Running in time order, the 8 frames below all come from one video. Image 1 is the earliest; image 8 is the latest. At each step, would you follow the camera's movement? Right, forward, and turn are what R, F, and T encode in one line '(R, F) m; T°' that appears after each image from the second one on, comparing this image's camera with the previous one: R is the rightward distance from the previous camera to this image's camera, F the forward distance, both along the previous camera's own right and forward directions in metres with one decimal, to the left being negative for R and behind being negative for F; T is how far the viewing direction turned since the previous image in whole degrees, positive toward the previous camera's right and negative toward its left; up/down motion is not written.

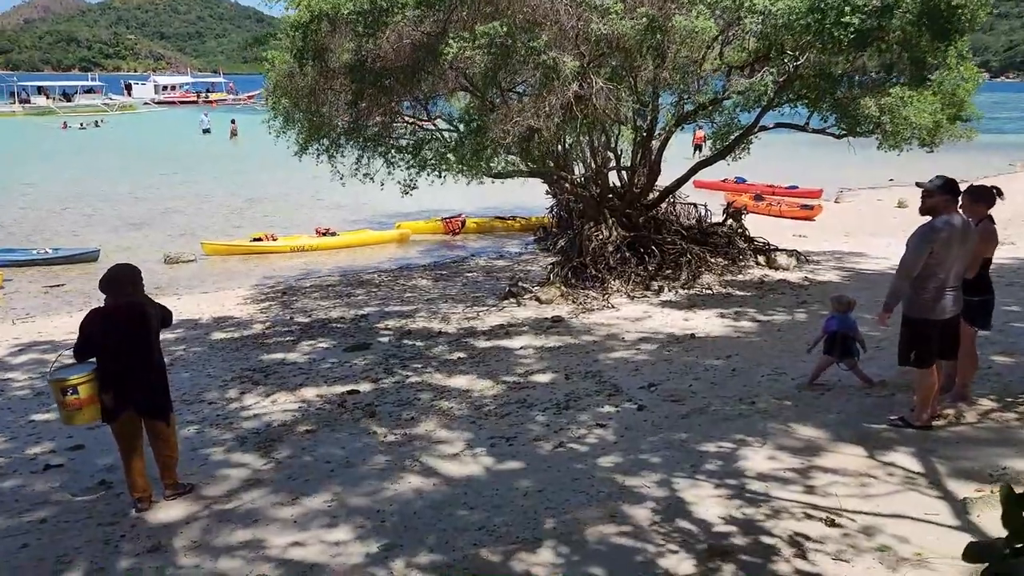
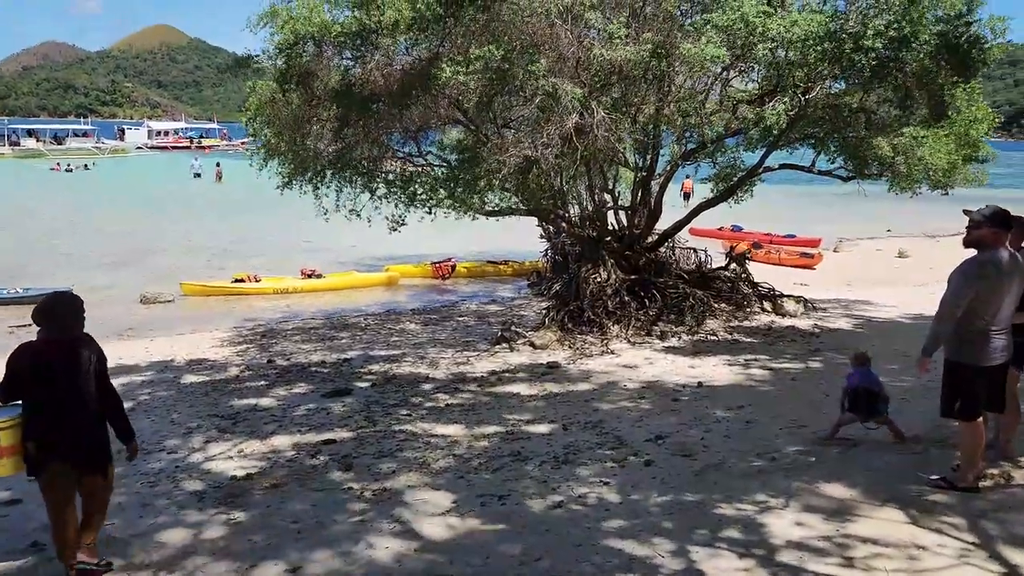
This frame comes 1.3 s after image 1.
(0.0, +0.7) m; +1°
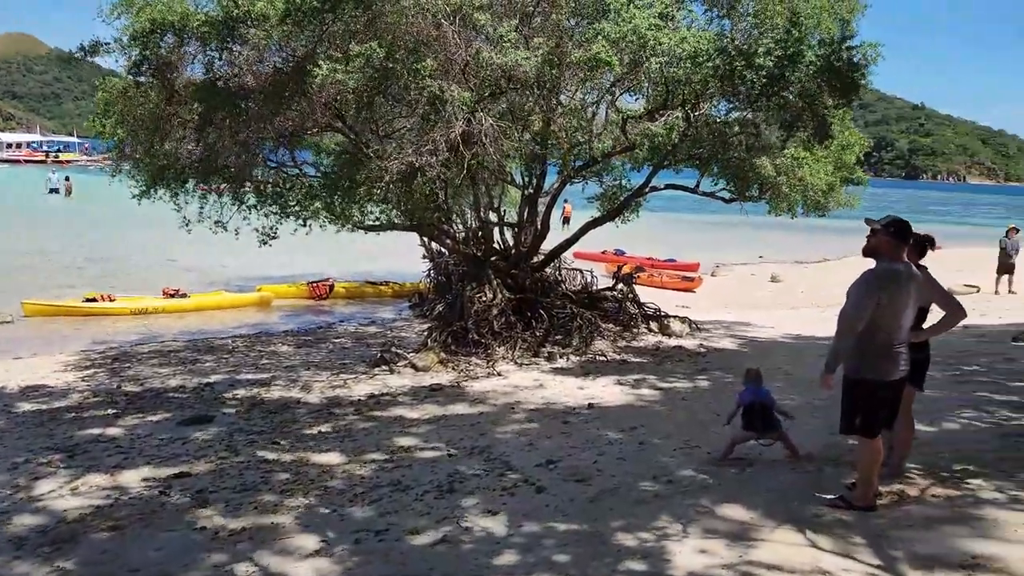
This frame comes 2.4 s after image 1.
(0.0, +0.5) m; +8°
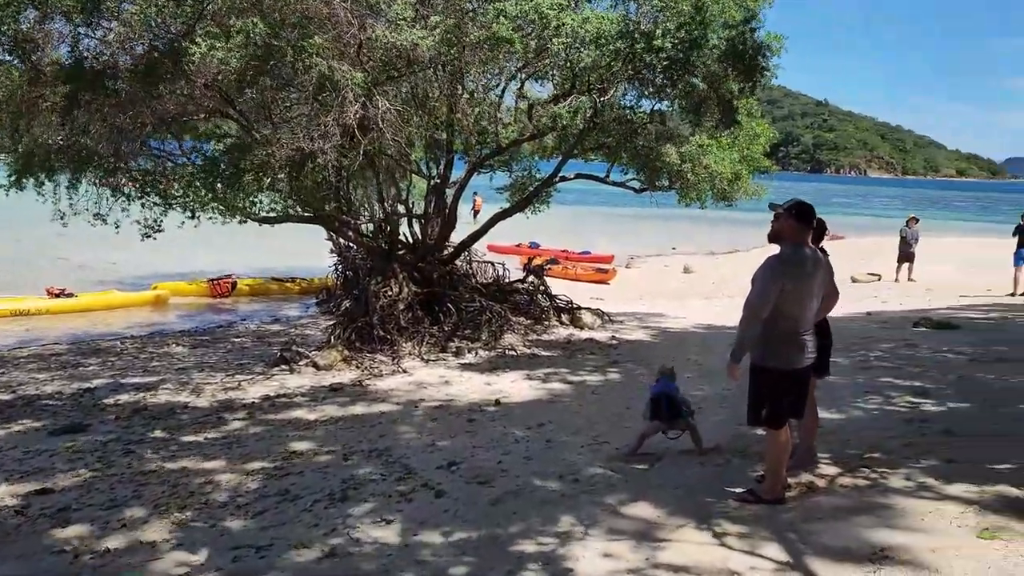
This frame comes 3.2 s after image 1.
(+0.2, +0.3) m; +5°
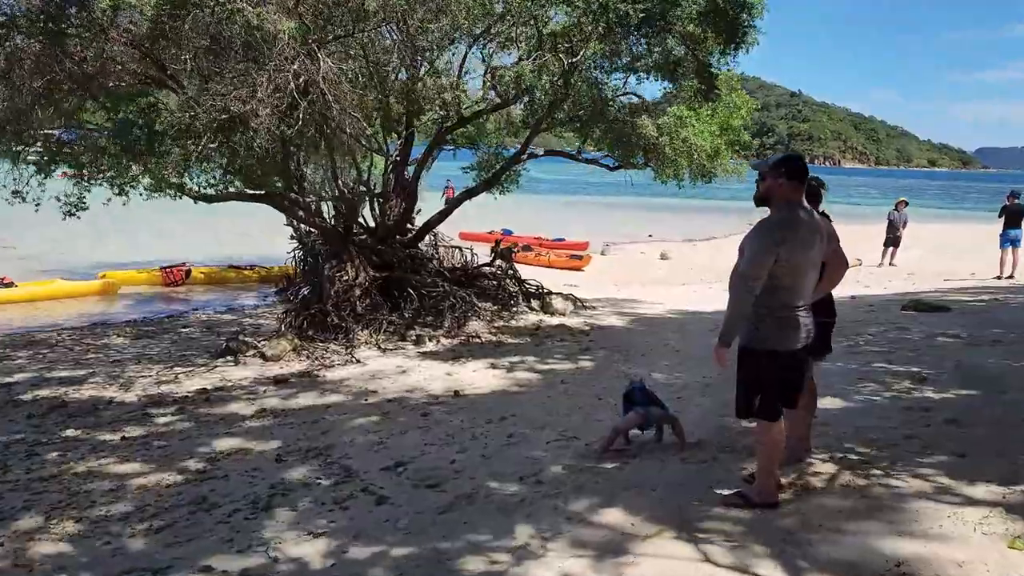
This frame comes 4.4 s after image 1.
(+0.2, +0.7) m; +2°
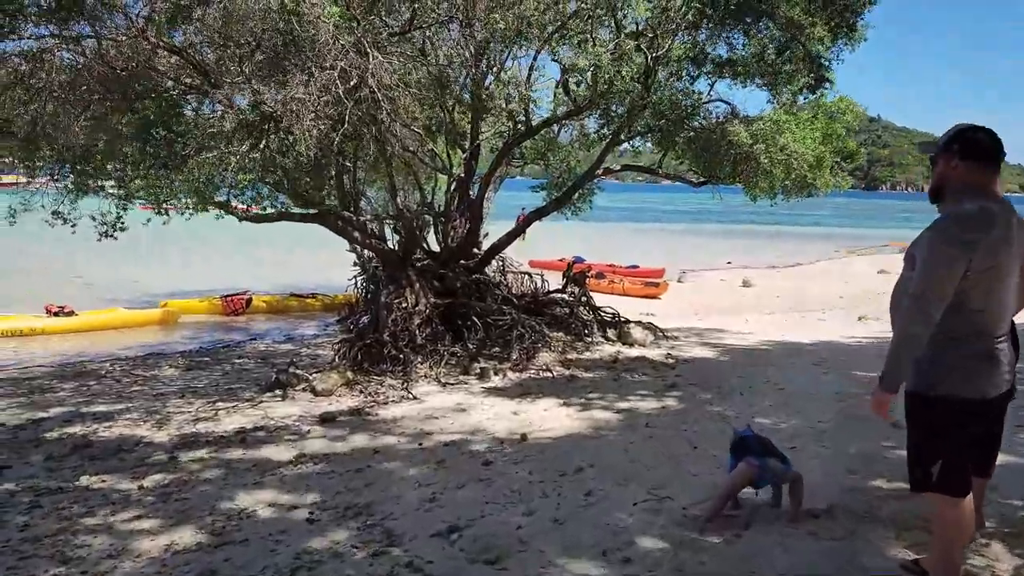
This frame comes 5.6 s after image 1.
(0.0, +1.0) m; -5°
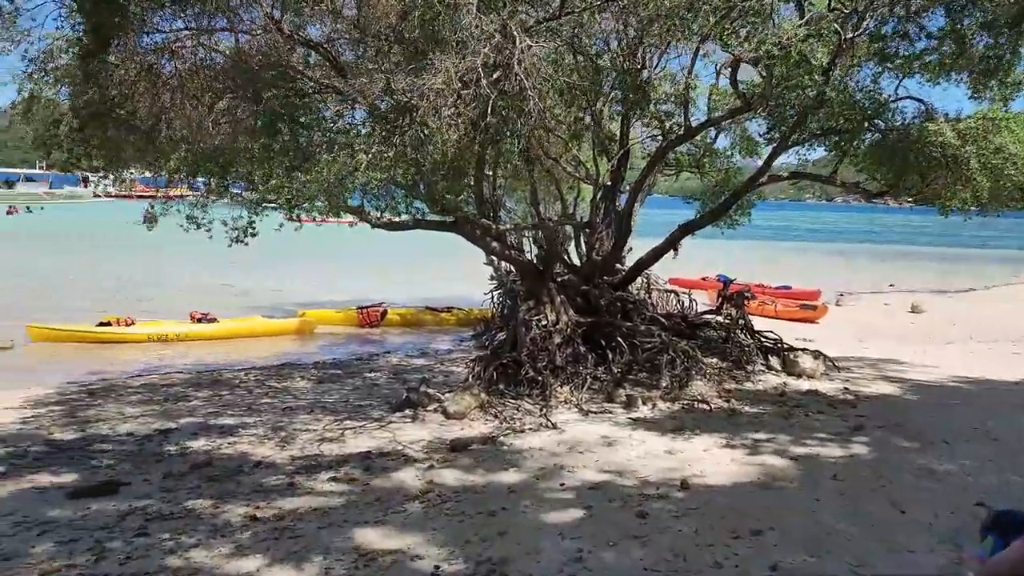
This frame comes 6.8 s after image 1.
(-0.2, +0.8) m; -9°
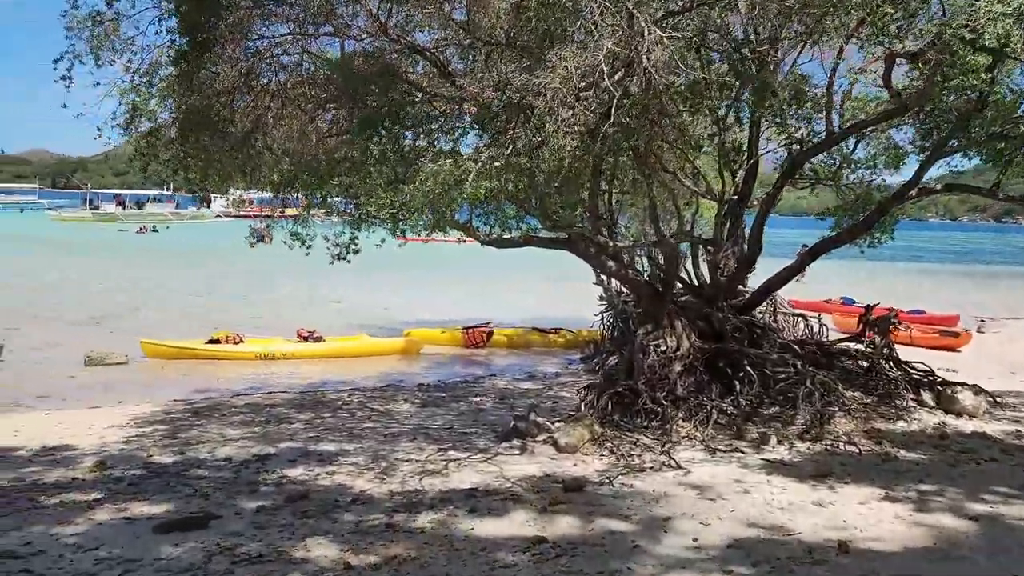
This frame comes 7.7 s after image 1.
(-0.1, +0.6) m; -7°
